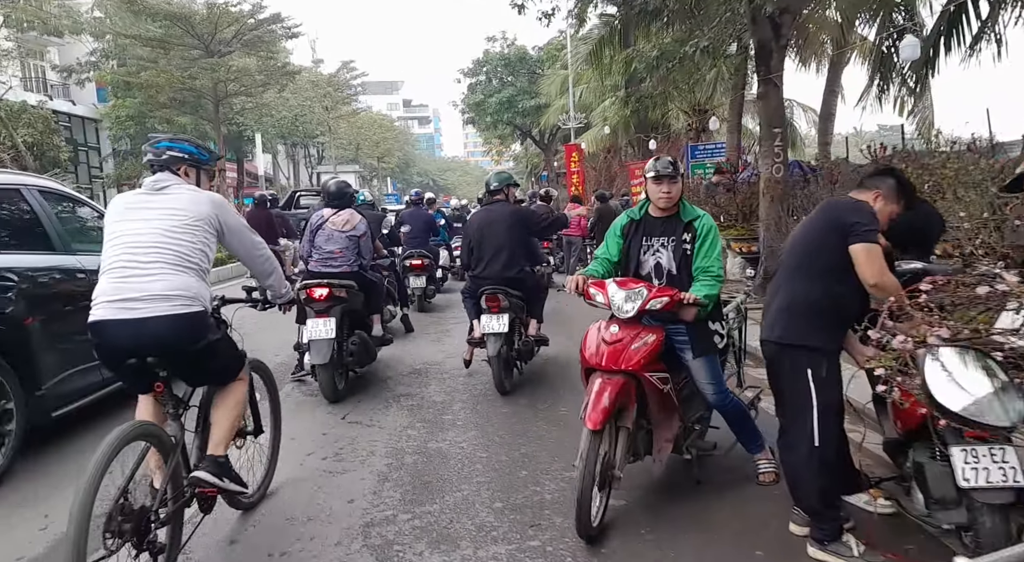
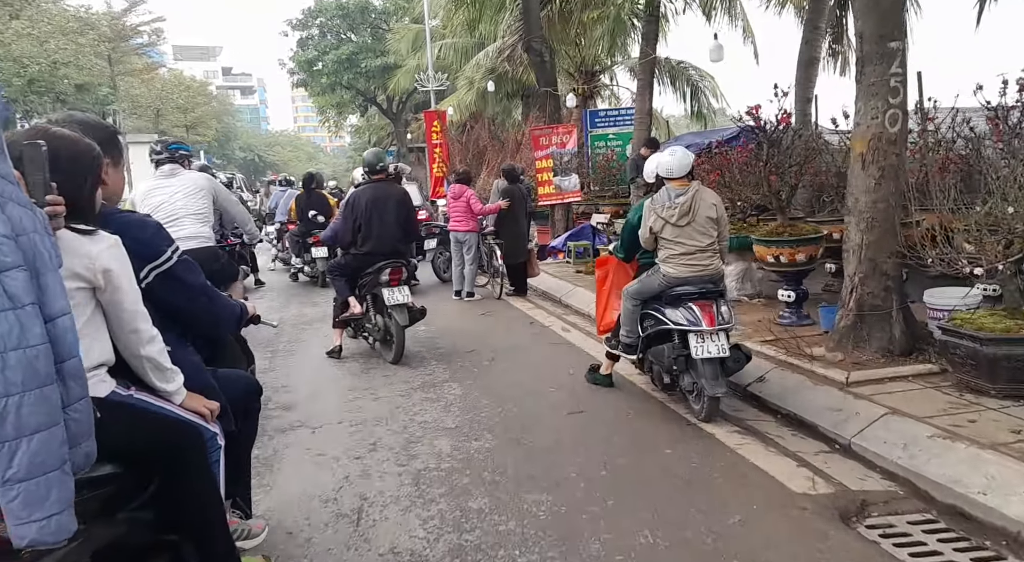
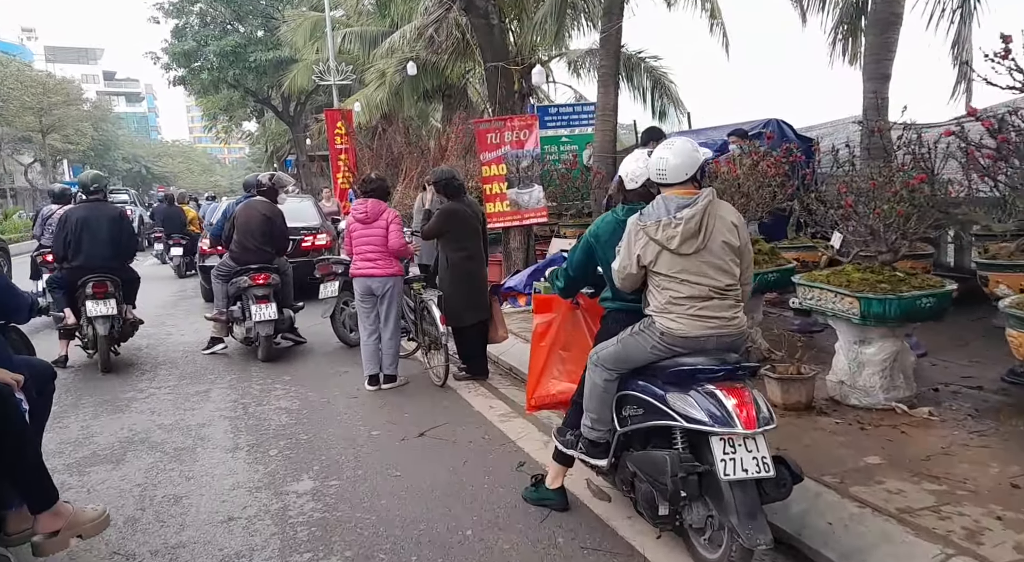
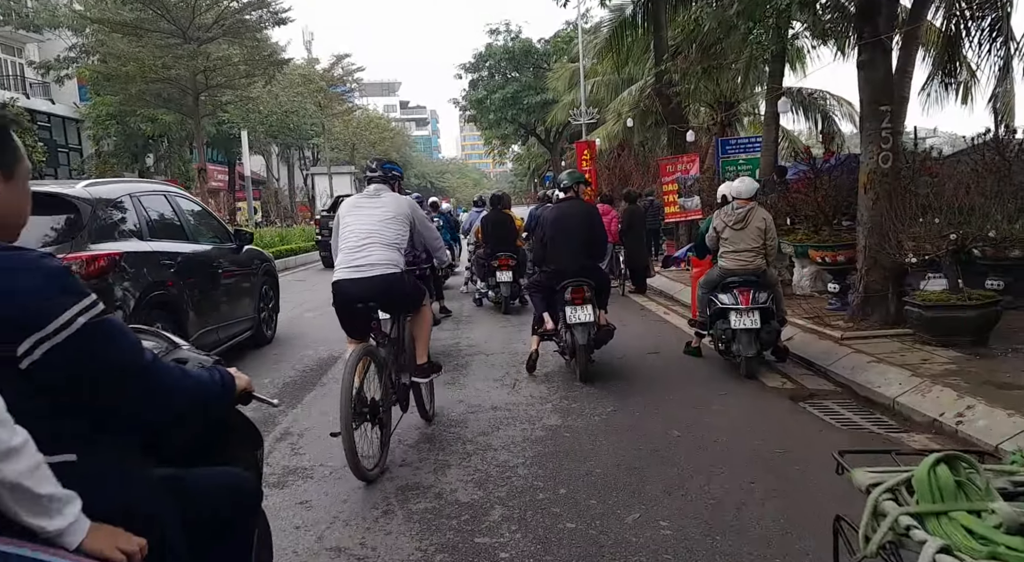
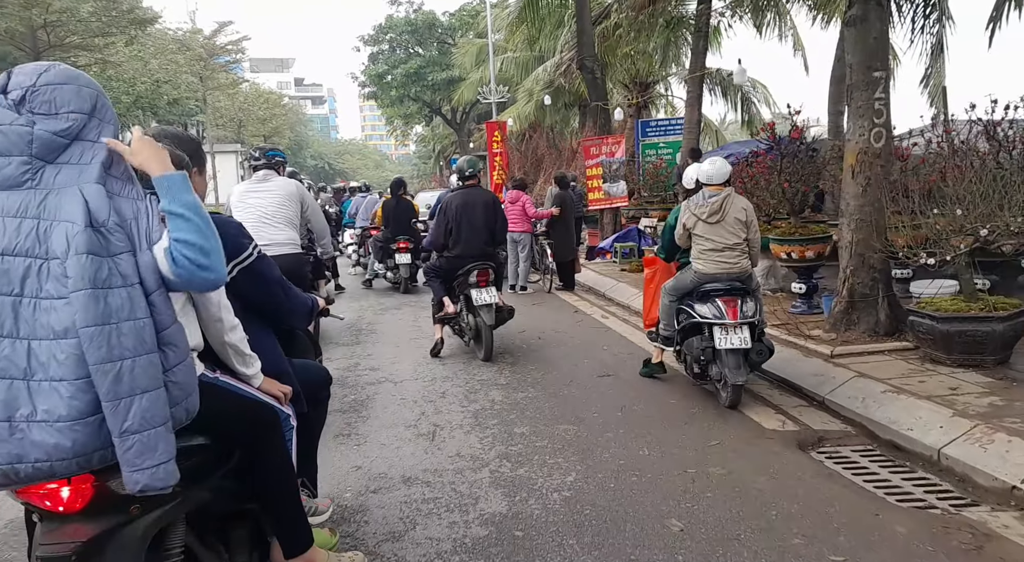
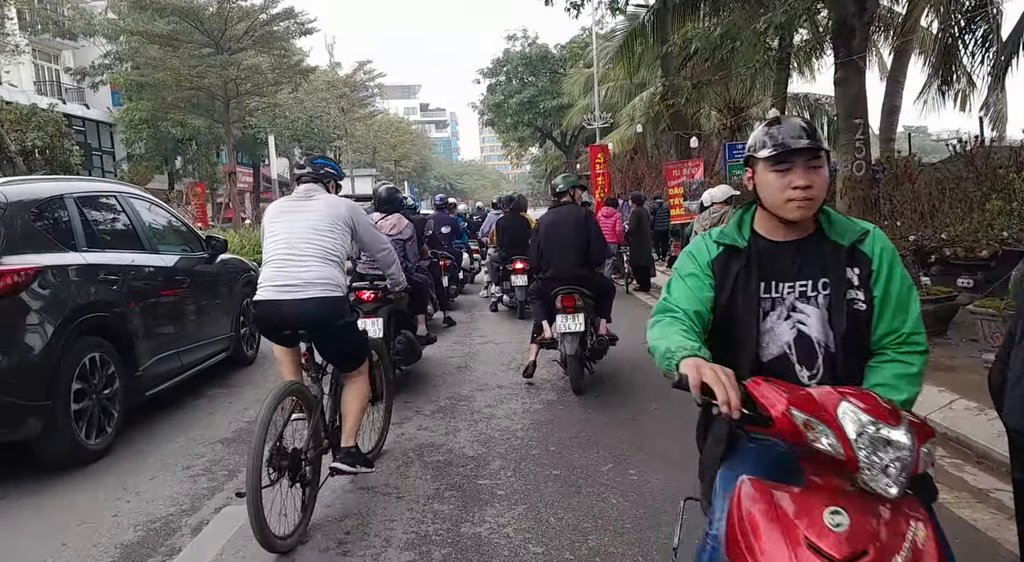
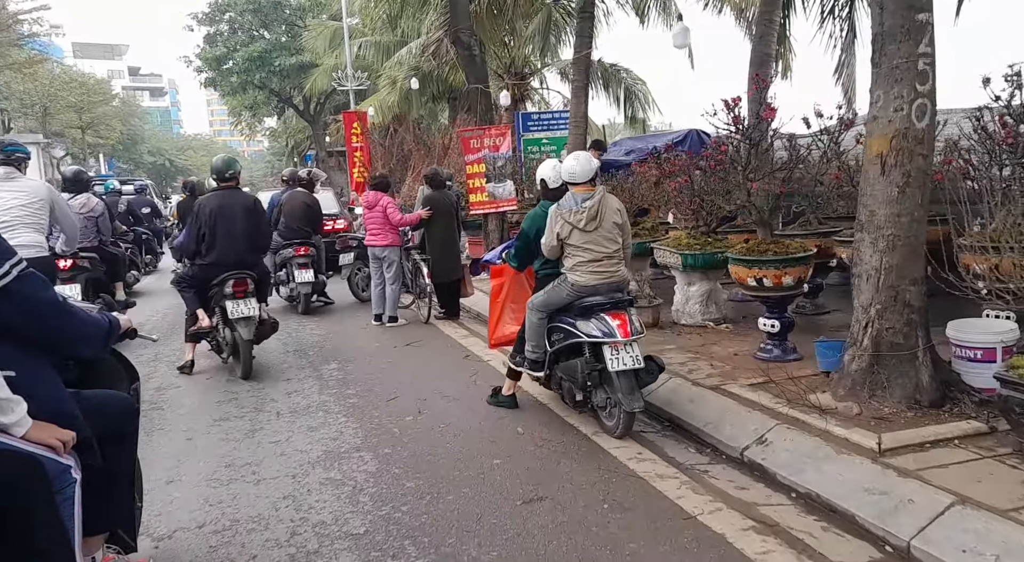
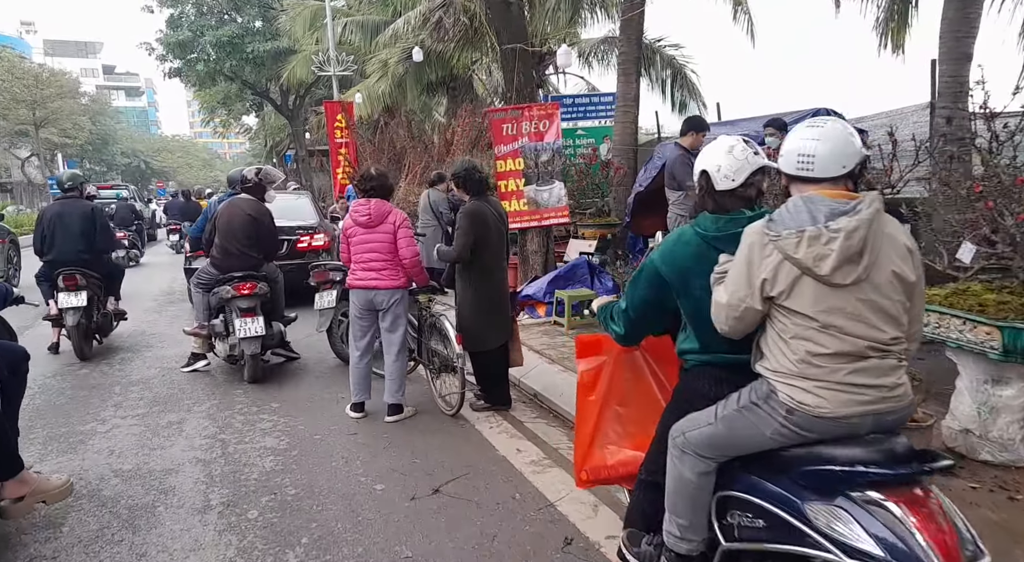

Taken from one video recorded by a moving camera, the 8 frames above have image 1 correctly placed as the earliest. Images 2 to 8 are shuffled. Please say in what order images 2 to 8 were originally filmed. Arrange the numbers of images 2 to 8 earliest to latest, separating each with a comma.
6, 4, 5, 2, 7, 3, 8
